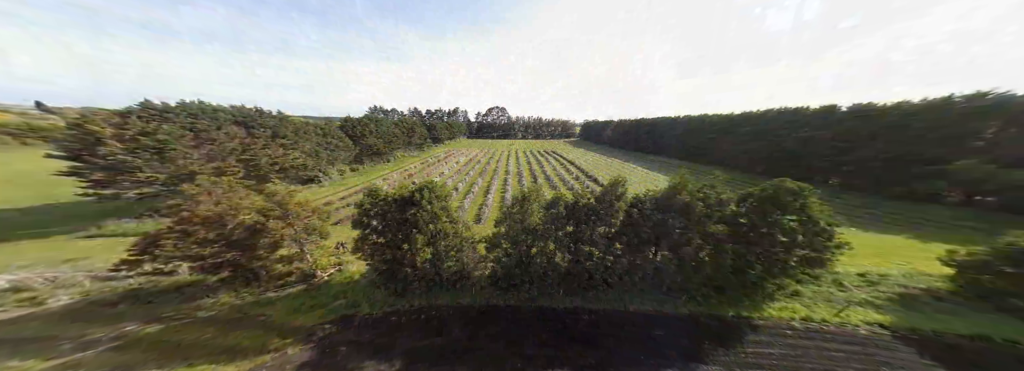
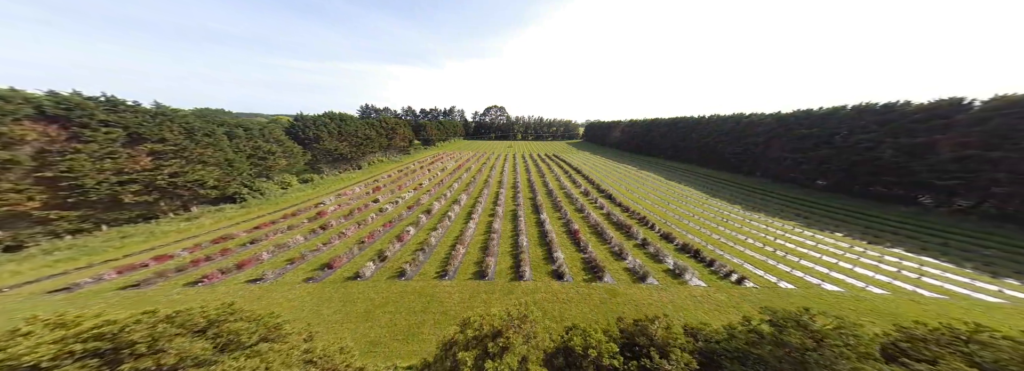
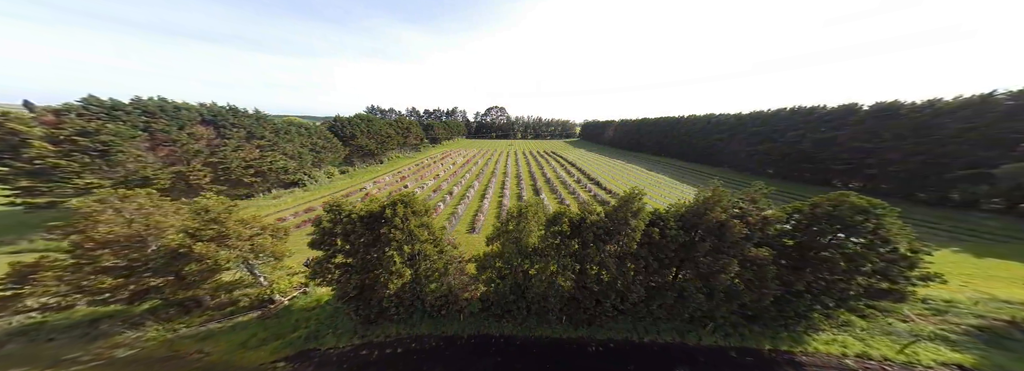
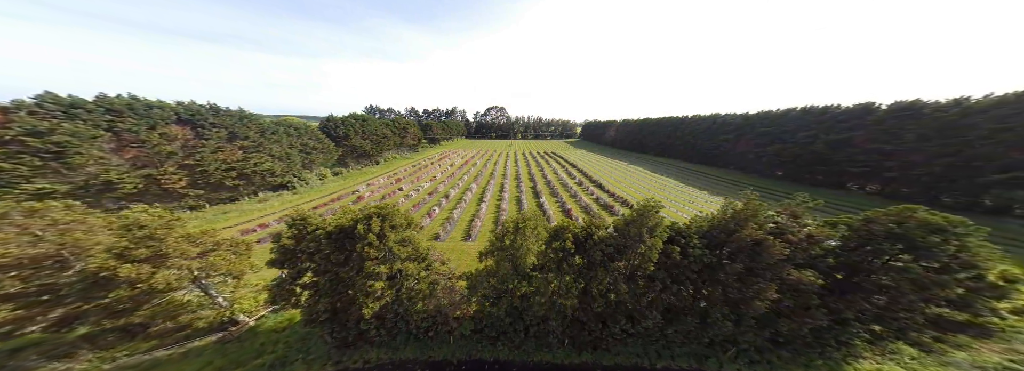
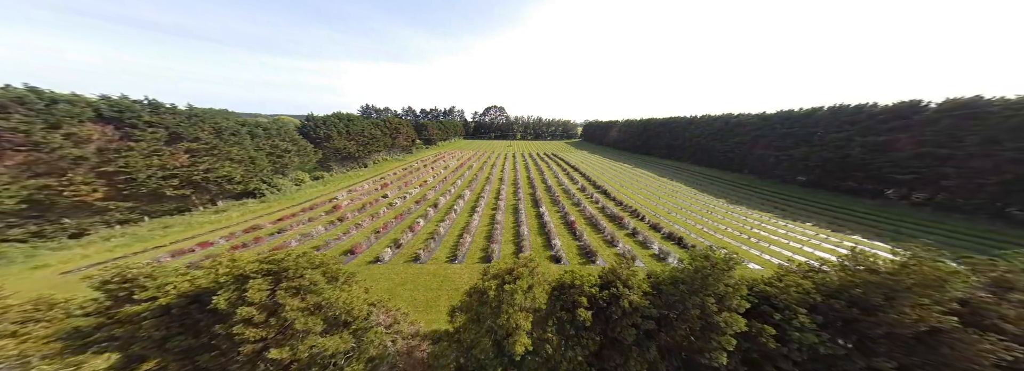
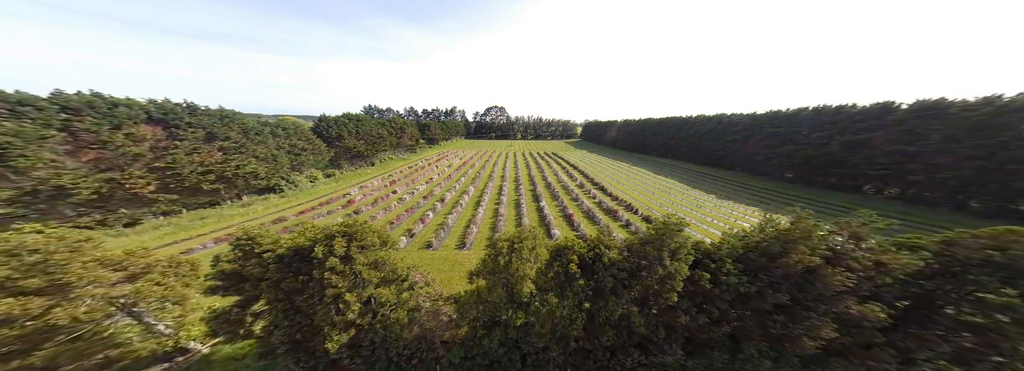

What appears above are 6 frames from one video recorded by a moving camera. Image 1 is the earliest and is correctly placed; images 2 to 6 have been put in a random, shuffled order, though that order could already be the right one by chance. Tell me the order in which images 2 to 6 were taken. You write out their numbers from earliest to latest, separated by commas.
3, 4, 6, 5, 2
